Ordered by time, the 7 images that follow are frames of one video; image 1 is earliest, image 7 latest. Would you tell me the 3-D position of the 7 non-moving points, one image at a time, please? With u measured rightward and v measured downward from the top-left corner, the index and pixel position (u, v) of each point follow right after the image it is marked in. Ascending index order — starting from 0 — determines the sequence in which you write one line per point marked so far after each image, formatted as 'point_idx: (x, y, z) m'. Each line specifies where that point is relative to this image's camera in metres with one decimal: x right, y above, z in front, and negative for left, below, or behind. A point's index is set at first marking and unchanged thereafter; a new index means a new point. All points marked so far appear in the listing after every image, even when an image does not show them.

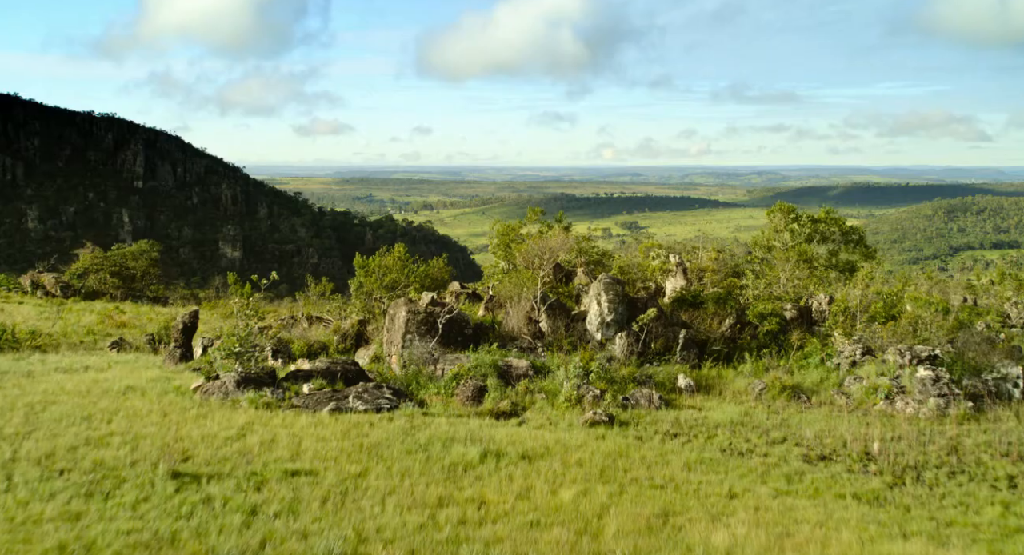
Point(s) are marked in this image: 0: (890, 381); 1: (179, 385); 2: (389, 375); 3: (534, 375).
0: (+8.5, -2.3, +20.0) m
1: (-6.7, -2.2, +17.9) m
2: (-2.7, -2.2, +19.6) m
3: (+0.5, -2.2, +19.7) m
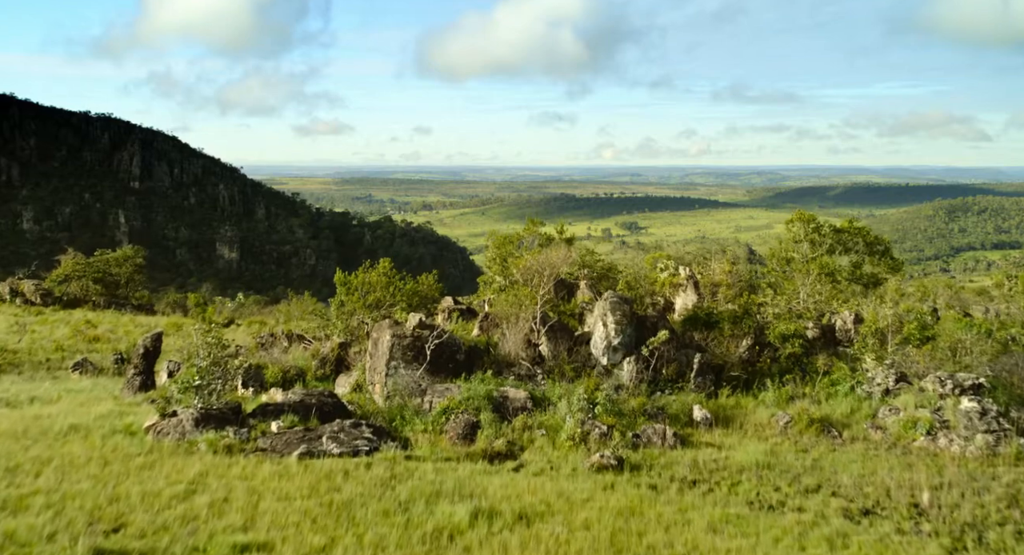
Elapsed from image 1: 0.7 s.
0: (+8.5, -2.7, +17.9) m
1: (-6.8, -2.6, +15.8) m
2: (-2.8, -2.6, +17.5) m
3: (+0.4, -2.6, +17.6) m
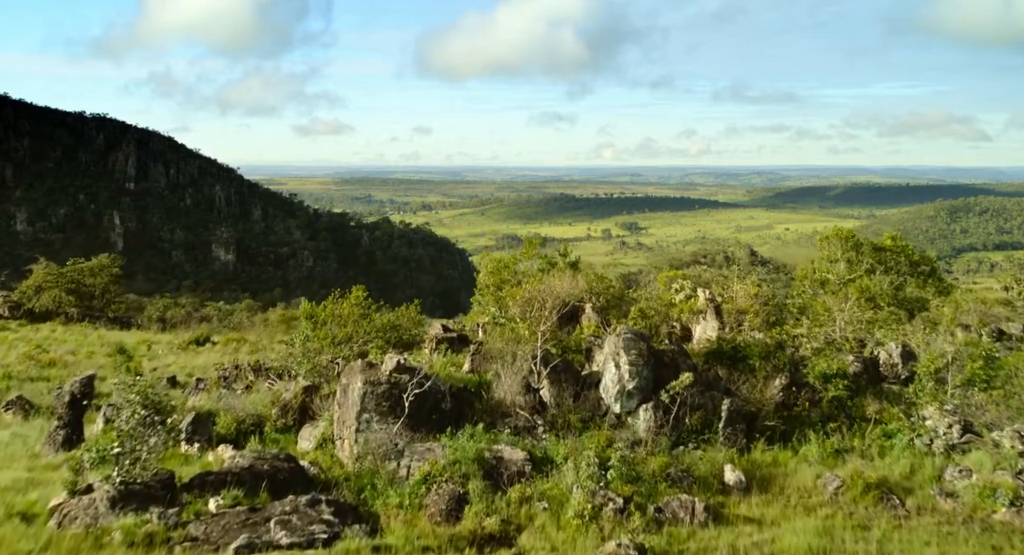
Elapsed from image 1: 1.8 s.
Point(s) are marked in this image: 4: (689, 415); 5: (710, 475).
0: (+8.4, -3.4, +14.8) m
1: (-6.8, -3.2, +12.7) m
2: (-2.9, -3.2, +14.5) m
3: (+0.3, -3.2, +14.6) m
4: (+3.4, -2.6, +16.9) m
5: (+3.4, -3.4, +15.3) m
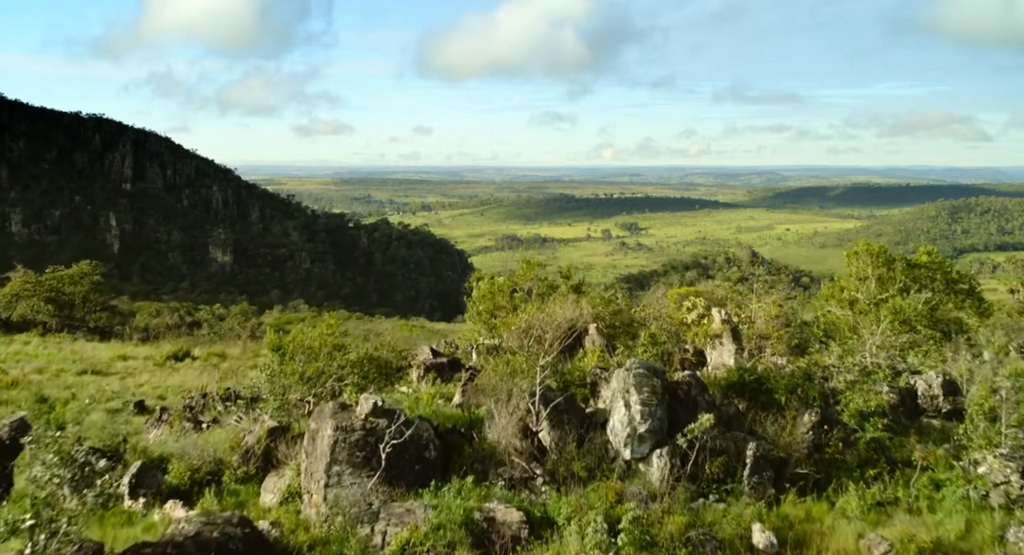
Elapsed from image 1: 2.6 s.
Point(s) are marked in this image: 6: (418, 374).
0: (+8.3, -3.8, +12.7) m
1: (-6.9, -3.7, +10.6) m
2: (-3.0, -3.6, +12.3) m
3: (+0.2, -3.7, +12.5) m
4: (+3.3, -3.1, +14.8) m
5: (+3.3, -3.8, +13.1) m
6: (-2.1, -2.1, +19.5) m
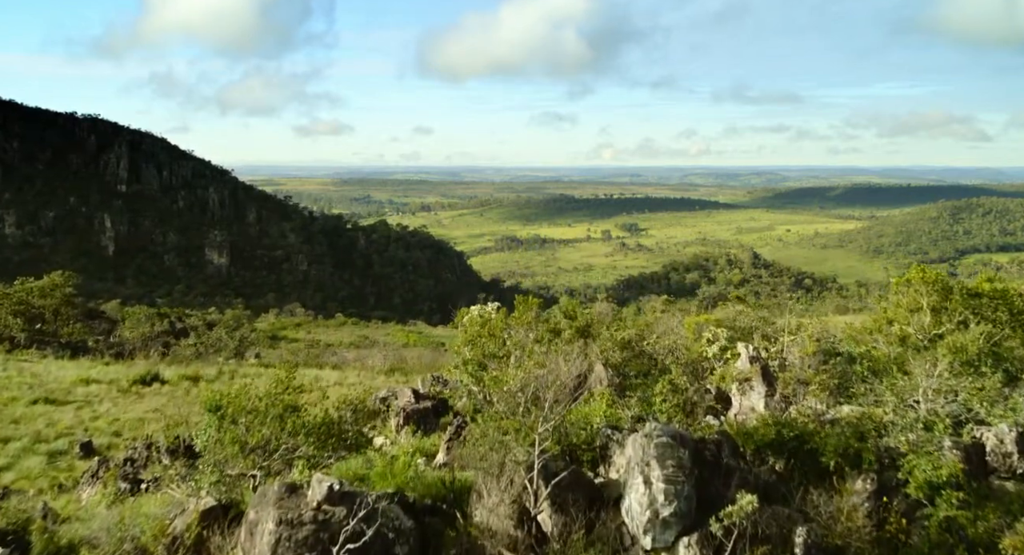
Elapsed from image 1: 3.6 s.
0: (+8.2, -4.4, +9.8) m
1: (-7.0, -4.3, +7.7) m
2: (-3.1, -4.3, +9.4) m
3: (+0.1, -4.3, +9.6) m
4: (+3.2, -3.7, +11.9) m
5: (+3.2, -4.5, +10.3) m
6: (-2.2, -2.7, +16.6) m
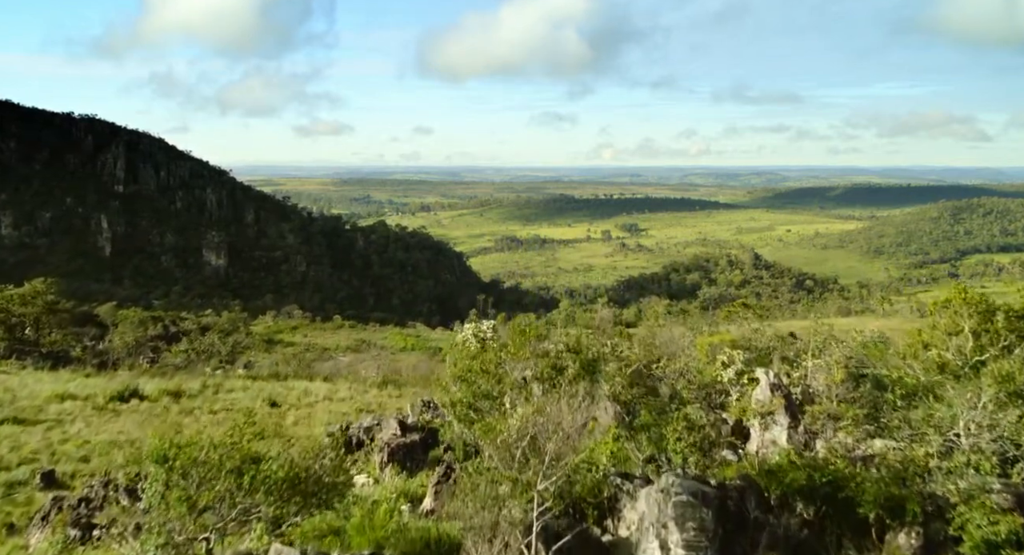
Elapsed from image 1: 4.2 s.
0: (+8.1, -4.8, +8.1) m
1: (-7.1, -4.6, +6.0) m
2: (-3.1, -4.6, +7.7) m
3: (+0.1, -4.6, +7.9) m
4: (+3.1, -4.0, +10.2) m
5: (+3.2, -4.8, +8.6) m
6: (-2.2, -3.1, +14.9) m
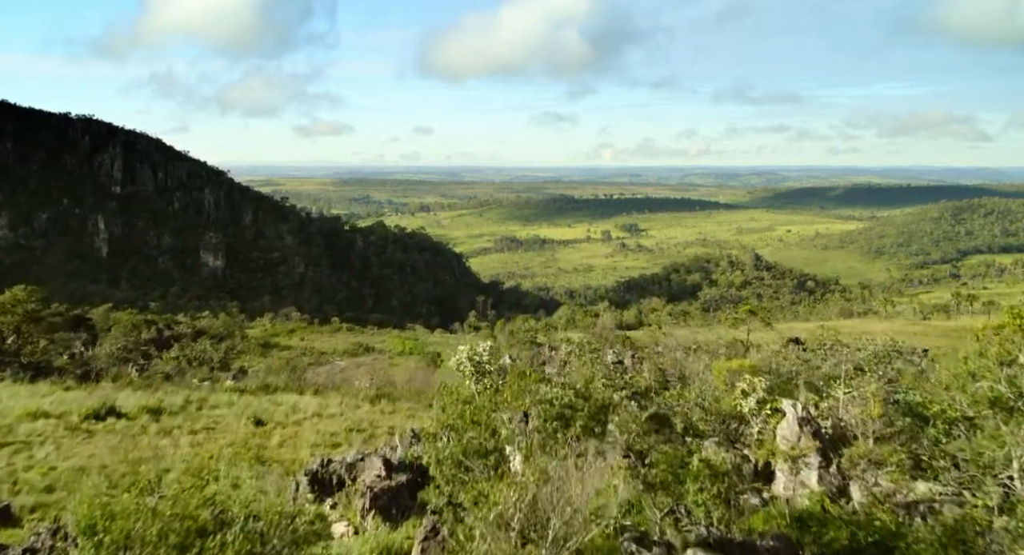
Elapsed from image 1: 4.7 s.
0: (+8.1, -5.2, +6.4) m
1: (-7.1, -5.0, +4.3) m
2: (-3.2, -5.0, +6.0) m
3: (+0.1, -5.0, +6.2) m
4: (+3.1, -4.4, +8.5) m
5: (+3.1, -5.2, +6.9) m
6: (-2.3, -3.5, +13.2) m
